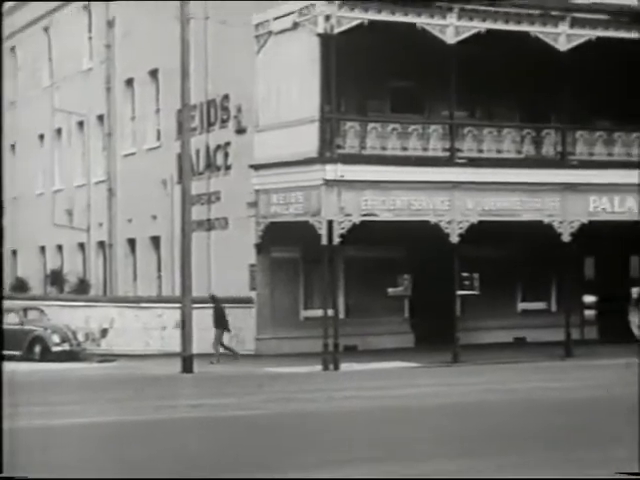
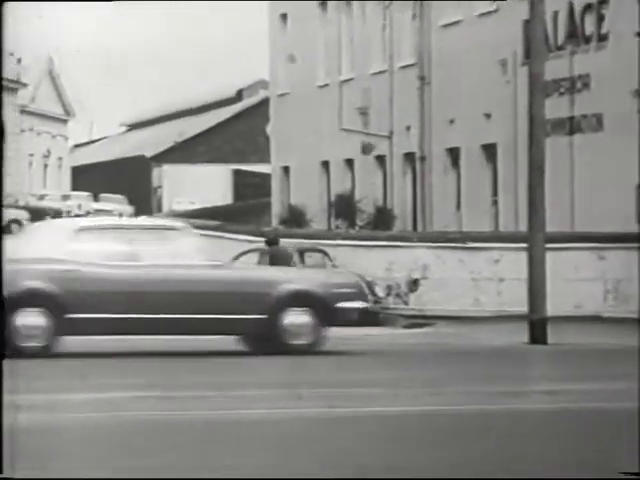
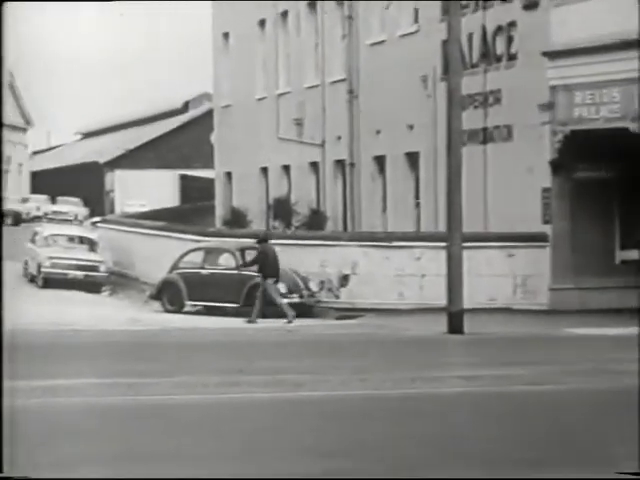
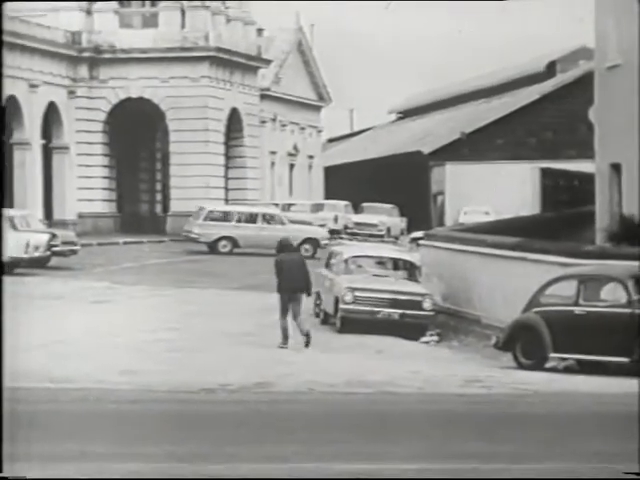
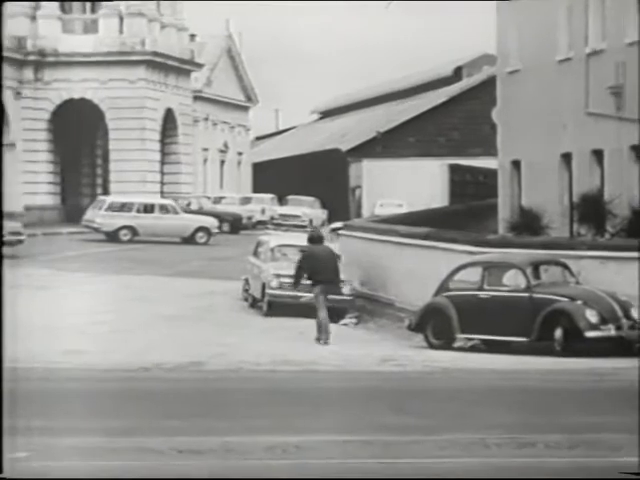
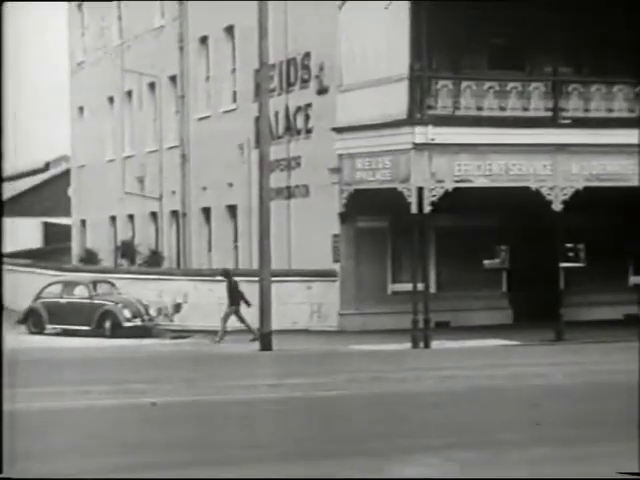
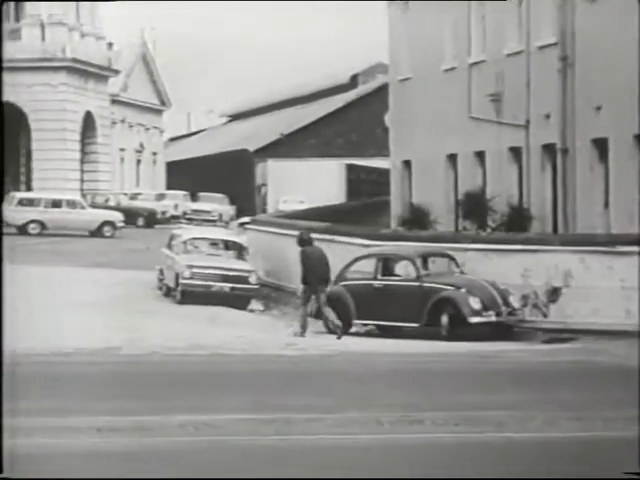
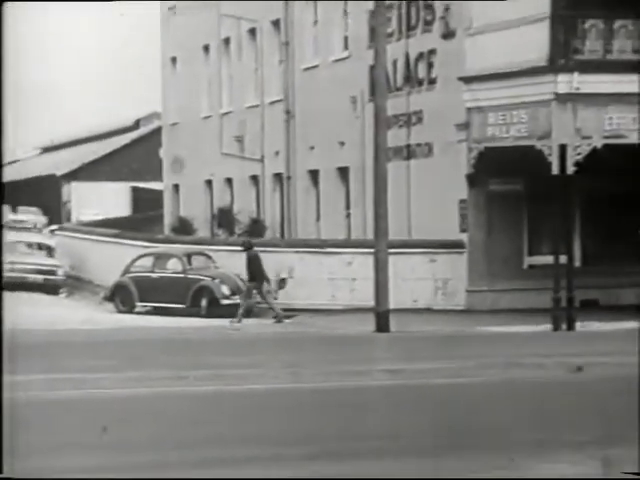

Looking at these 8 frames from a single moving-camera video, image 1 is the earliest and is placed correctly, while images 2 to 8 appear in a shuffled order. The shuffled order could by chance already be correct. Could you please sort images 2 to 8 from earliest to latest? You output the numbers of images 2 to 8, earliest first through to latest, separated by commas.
6, 8, 3, 2, 7, 5, 4
